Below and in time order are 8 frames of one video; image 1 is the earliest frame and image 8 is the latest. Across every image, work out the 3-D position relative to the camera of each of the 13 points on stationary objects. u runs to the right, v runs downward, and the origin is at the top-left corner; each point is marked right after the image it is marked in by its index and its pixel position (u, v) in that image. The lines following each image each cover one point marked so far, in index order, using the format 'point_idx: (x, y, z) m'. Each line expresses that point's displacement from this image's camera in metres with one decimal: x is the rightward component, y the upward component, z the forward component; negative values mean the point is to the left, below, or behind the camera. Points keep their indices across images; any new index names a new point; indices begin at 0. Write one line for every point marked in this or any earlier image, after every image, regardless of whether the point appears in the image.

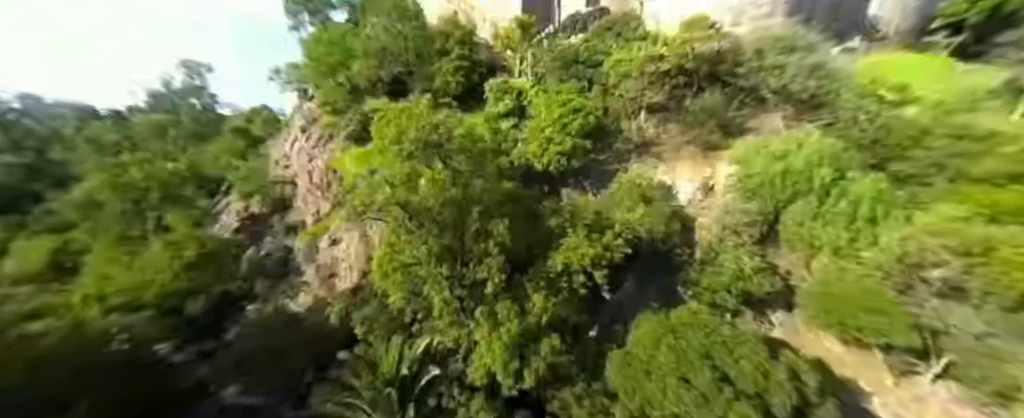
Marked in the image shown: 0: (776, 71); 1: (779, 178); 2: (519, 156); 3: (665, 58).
0: (+10.5, +5.4, +14.6) m
1: (+8.1, +0.9, +11.1) m
2: (+0.2, +2.0, +14.6) m
3: (+6.0, +5.9, +14.4) m
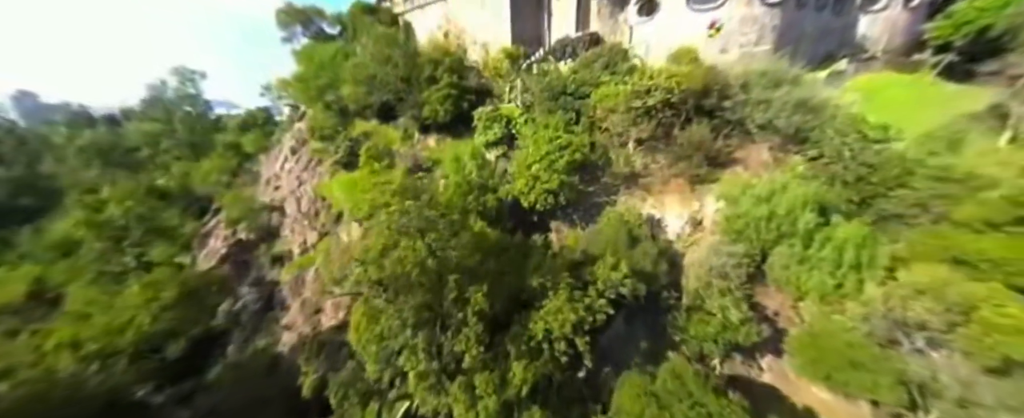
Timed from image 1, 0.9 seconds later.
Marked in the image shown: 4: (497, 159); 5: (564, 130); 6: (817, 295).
0: (+9.9, +4.1, +14.6) m
1: (+7.7, -0.4, +11.0) m
2: (-0.3, +0.6, +14.4) m
3: (+5.5, +4.5, +14.4) m
4: (-0.8, +2.6, +17.8) m
5: (+1.9, +3.0, +14.6) m
6: (+8.6, -2.4, +10.3) m
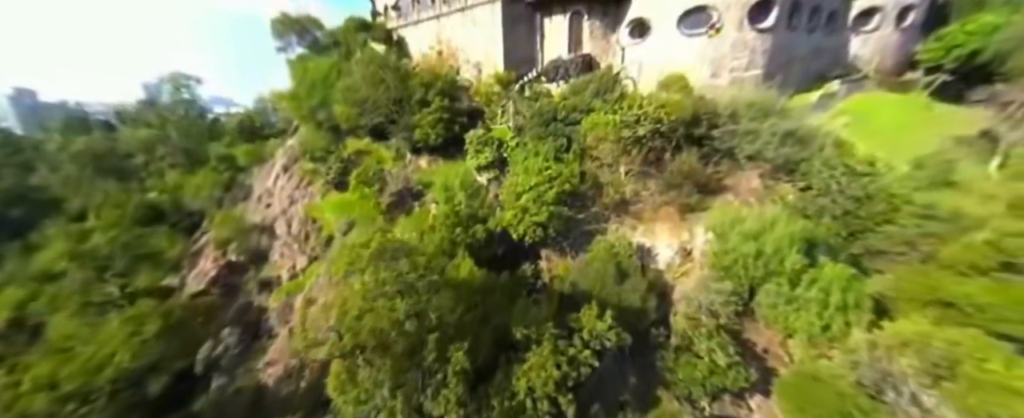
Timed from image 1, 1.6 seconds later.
0: (+9.5, +2.9, +14.7) m
1: (+7.3, -1.5, +11.0) m
2: (-0.7, -0.6, +14.4) m
3: (+5.1, +3.4, +14.5) m
4: (-1.2, +1.4, +17.8) m
5: (+1.5, +1.8, +14.6) m
6: (+8.3, -3.6, +10.3) m
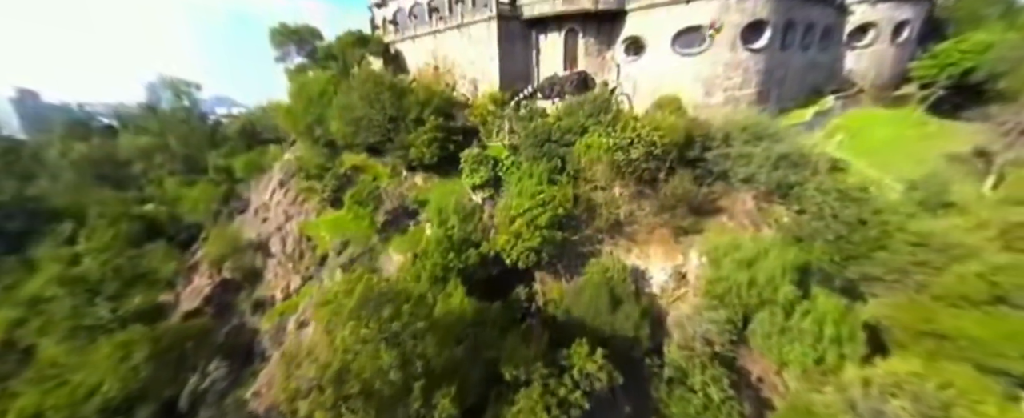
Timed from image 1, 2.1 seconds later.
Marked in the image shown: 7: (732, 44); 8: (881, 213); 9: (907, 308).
0: (+9.3, +2.0, +14.7) m
1: (+7.0, -2.4, +10.9) m
2: (-1.0, -1.5, +14.3) m
3: (+4.9, +2.5, +14.5) m
4: (-1.4, +0.4, +17.7) m
5: (+1.2, +0.9, +14.6) m
6: (+8.0, -4.4, +10.2) m
7: (+10.9, +8.2, +17.9) m
8: (+12.2, -0.2, +12.0) m
9: (+11.0, -2.8, +10.0) m
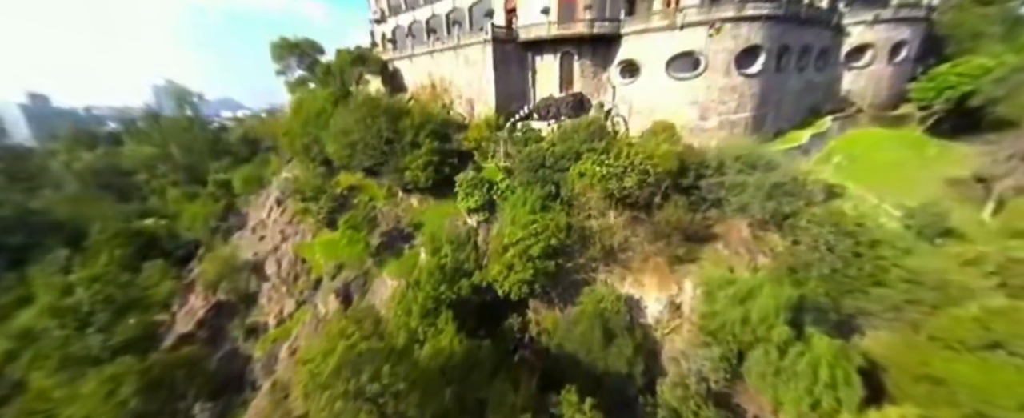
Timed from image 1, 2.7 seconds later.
0: (+9.0, +0.8, +14.6) m
1: (+6.8, -3.4, +10.8) m
2: (-1.2, -2.6, +14.2) m
3: (+4.6, +1.3, +14.4) m
4: (-1.7, -0.8, +17.7) m
5: (+1.0, -0.2, +14.5) m
6: (+7.7, -5.5, +10.0) m
7: (+10.6, +6.9, +18.0) m
8: (+11.9, -1.3, +11.9) m
9: (+10.7, -3.8, +9.9) m
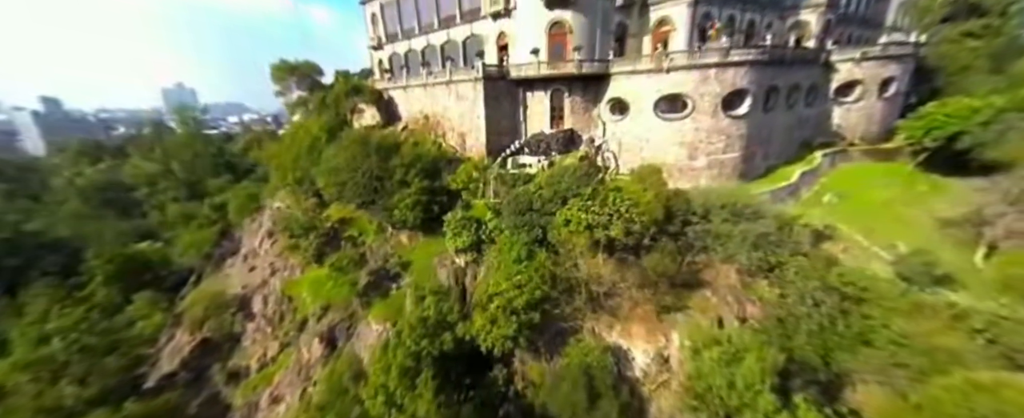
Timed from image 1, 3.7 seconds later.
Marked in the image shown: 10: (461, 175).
0: (+8.4, -1.1, +14.5) m
1: (+6.2, -5.2, +10.5) m
2: (-1.8, -4.5, +14.0) m
3: (+4.0, -0.6, +14.3) m
4: (-2.3, -2.8, +17.5) m
5: (+0.4, -2.1, +14.4) m
6: (+7.2, -7.2, +9.7) m
7: (+10.1, +4.9, +18.1) m
8: (+11.4, -3.2, +11.7) m
9: (+10.1, -5.6, +9.6) m
10: (-2.7, +2.3, +20.4) m
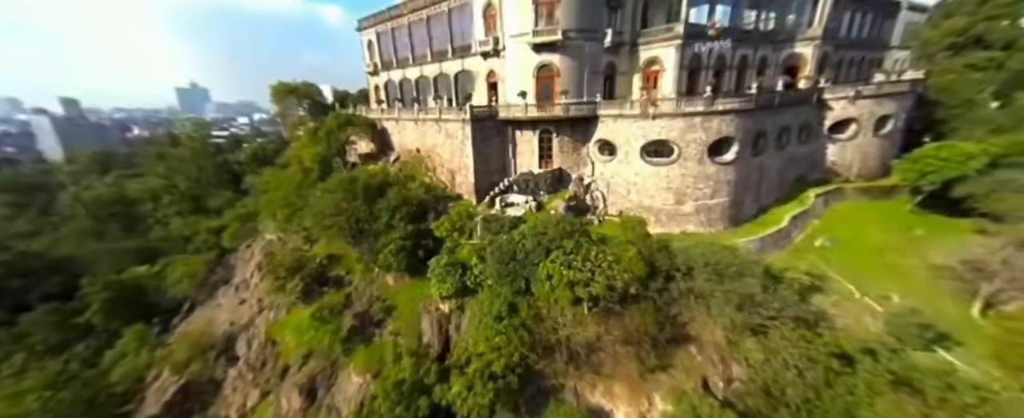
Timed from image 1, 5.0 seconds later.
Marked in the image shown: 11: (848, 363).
0: (+7.6, -3.3, +14.2) m
1: (+5.3, -7.3, +10.1) m
2: (-2.6, -6.7, +13.7) m
3: (+3.2, -2.8, +14.1) m
4: (-3.1, -5.1, +17.2) m
5: (-0.4, -4.3, +14.1) m
6: (+6.3, -9.3, +9.2) m
7: (+9.3, +2.6, +17.9) m
8: (+10.5, -5.3, +11.3) m
9: (+9.3, -7.6, +9.1) m
10: (-3.5, -0.1, +20.3) m
11: (+11.1, -5.1, +12.0) m
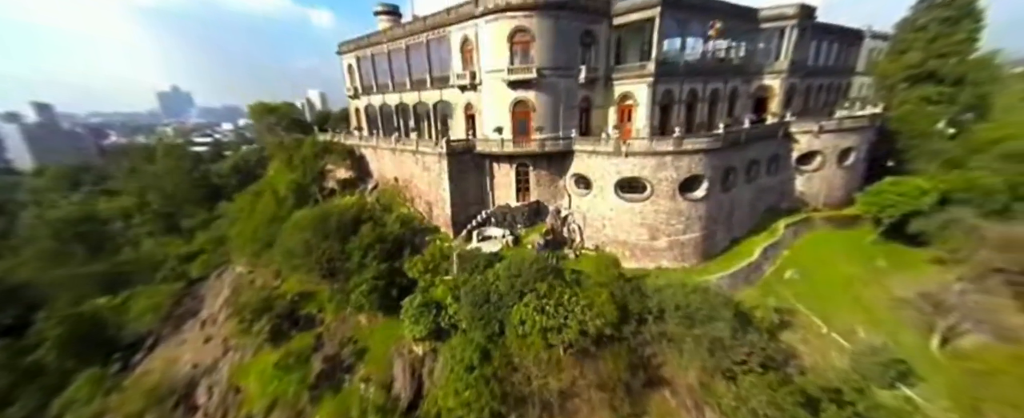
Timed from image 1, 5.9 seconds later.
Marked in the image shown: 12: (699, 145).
0: (+6.5, -5.0, +14.2) m
1: (+4.4, -8.9, +9.9) m
2: (-3.7, -8.5, +13.1) m
3: (+2.1, -4.5, +13.9) m
4: (-4.2, -7.0, +16.7) m
5: (-1.5, -6.1, +13.7) m
6: (+5.5, -10.8, +8.9) m
7: (+8.0, +0.7, +18.2) m
8: (+9.6, -6.9, +11.3) m
9: (+8.4, -9.1, +9.0) m
10: (-4.8, -2.1, +19.9) m
11: (+10.1, -6.7, +12.0) m
12: (+9.2, +3.2, +17.7) m
